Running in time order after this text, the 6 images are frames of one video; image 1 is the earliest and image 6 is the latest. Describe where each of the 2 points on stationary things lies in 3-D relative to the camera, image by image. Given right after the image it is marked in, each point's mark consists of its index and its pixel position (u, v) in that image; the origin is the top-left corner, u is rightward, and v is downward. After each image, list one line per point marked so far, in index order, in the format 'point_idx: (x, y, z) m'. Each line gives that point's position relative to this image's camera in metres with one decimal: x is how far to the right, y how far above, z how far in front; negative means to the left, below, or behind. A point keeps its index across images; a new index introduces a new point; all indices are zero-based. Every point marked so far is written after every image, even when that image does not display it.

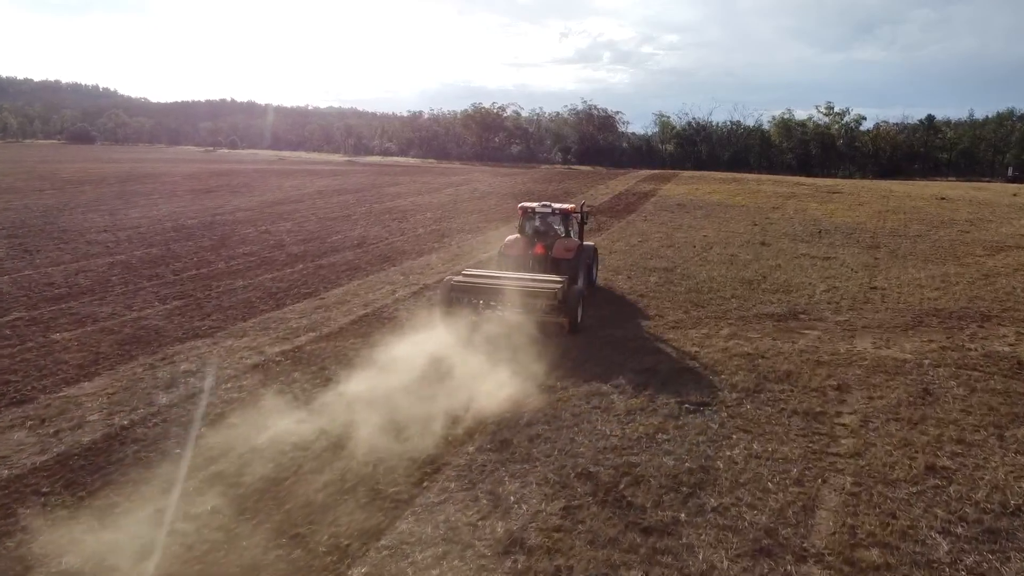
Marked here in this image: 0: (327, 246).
0: (-3.5, +0.8, +16.2) m
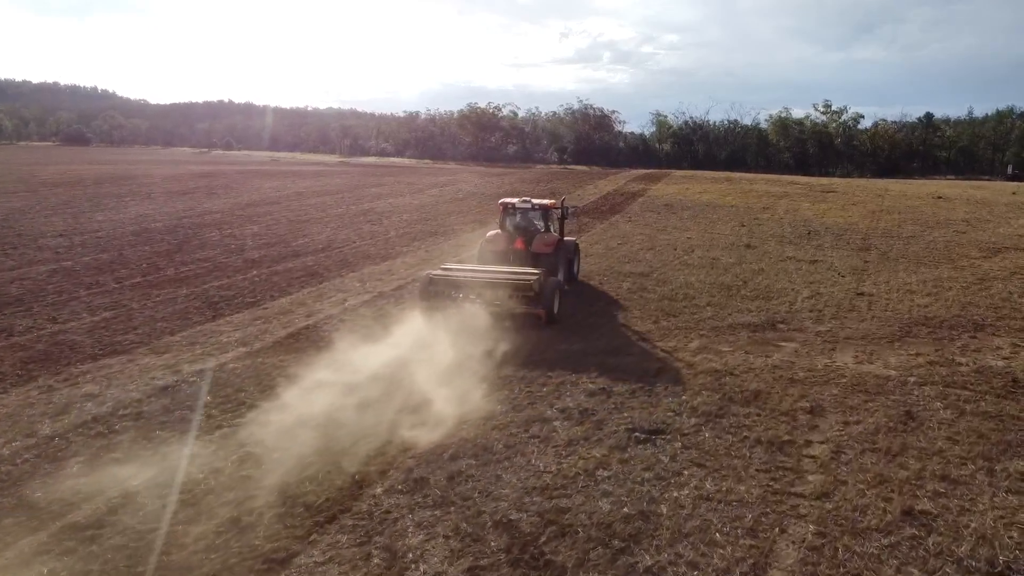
0: (-4.0, +0.7, +15.4) m
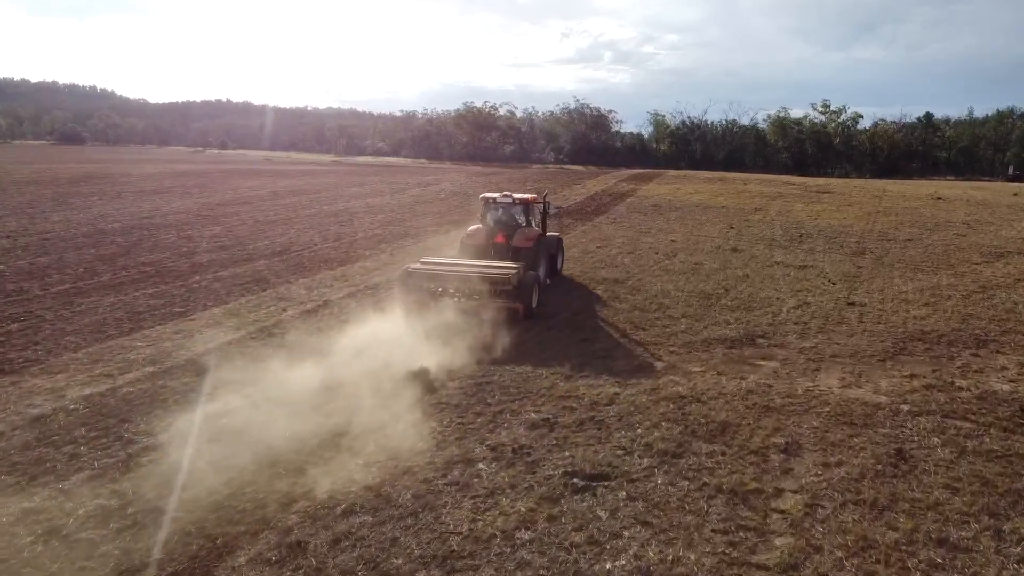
0: (-4.5, +0.6, +14.4) m
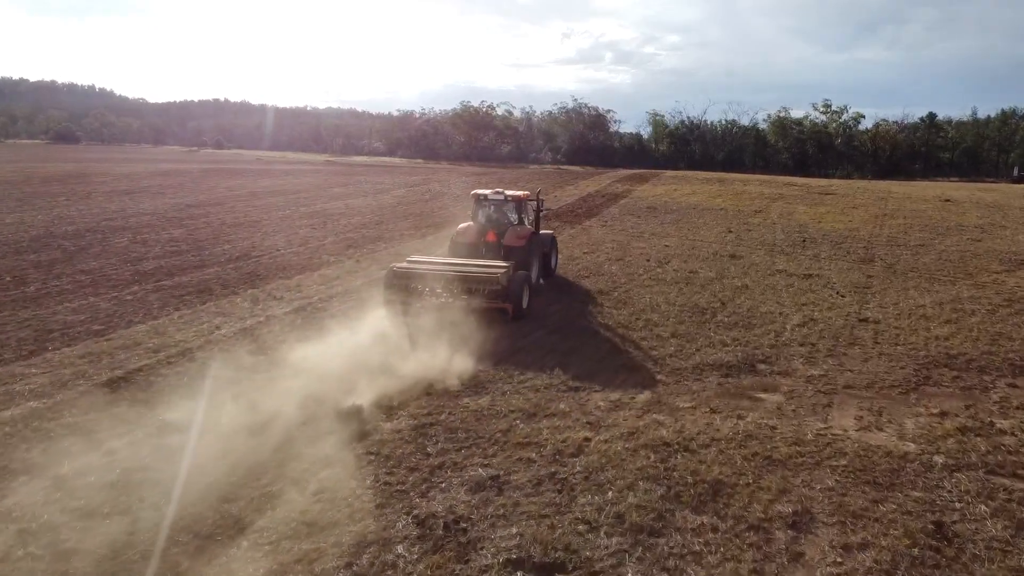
0: (-4.9, +0.4, +13.2) m
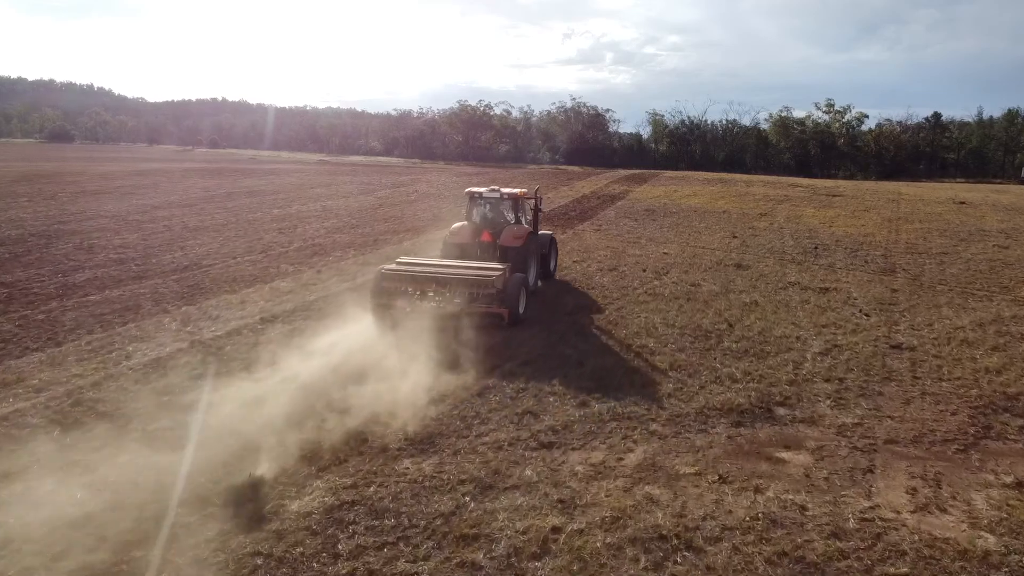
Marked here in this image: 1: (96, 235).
0: (-5.2, +0.2, +11.8) m
1: (-7.5, +1.0, +15.6) m
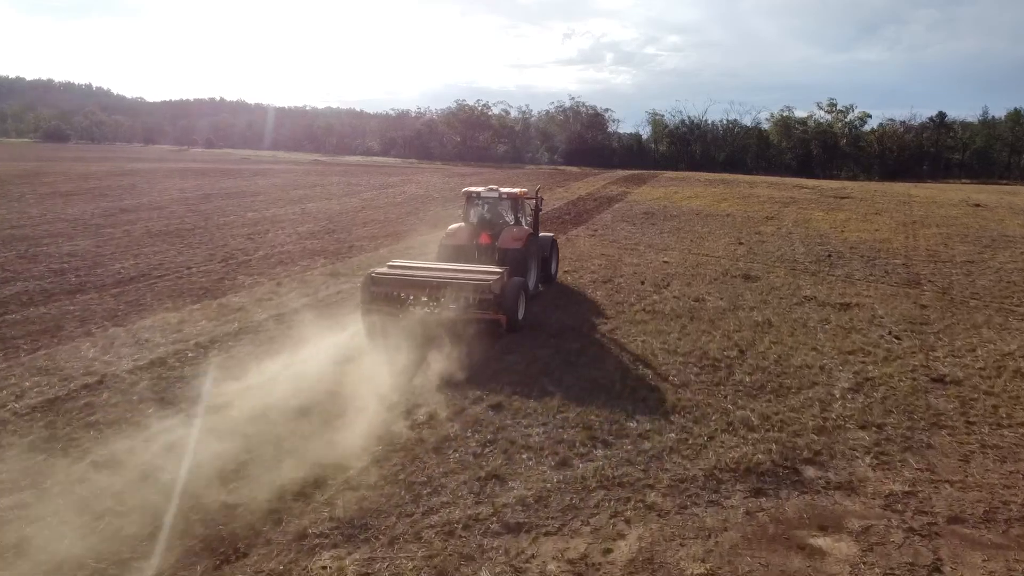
0: (-5.4, +0.1, +10.6) m
1: (-7.7, +0.8, +14.3) m
